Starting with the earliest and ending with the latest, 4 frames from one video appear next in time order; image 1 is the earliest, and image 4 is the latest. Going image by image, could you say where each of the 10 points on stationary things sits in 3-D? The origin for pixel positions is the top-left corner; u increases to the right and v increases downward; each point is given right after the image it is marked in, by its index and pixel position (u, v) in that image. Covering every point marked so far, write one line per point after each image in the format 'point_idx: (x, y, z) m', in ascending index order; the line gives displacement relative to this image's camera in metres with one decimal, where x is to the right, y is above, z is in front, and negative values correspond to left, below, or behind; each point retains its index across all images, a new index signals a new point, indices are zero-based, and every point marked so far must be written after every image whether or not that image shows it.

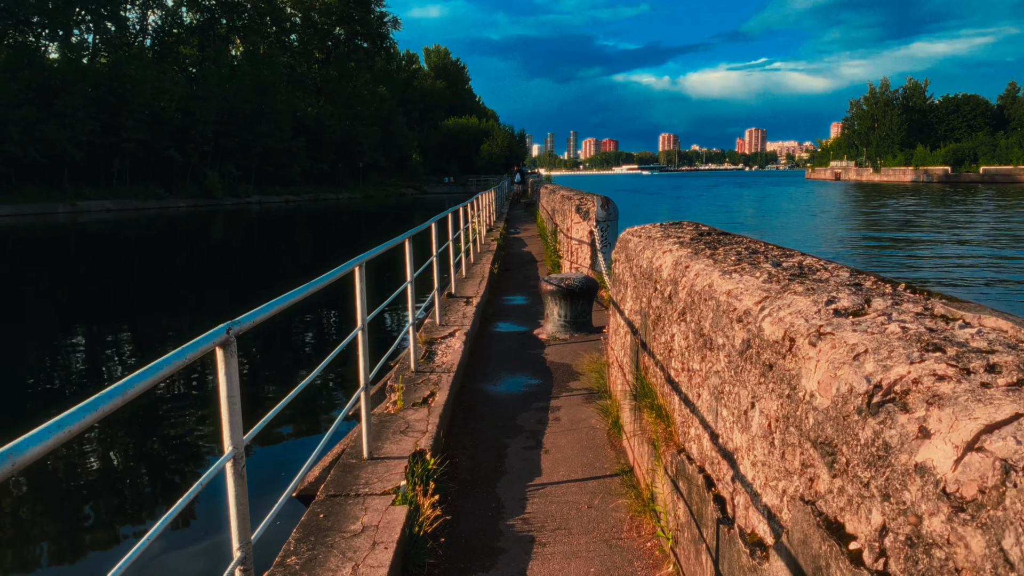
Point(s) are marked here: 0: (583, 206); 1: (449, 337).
0: (+0.9, +1.1, +9.4) m
1: (-0.6, -0.5, +6.3) m
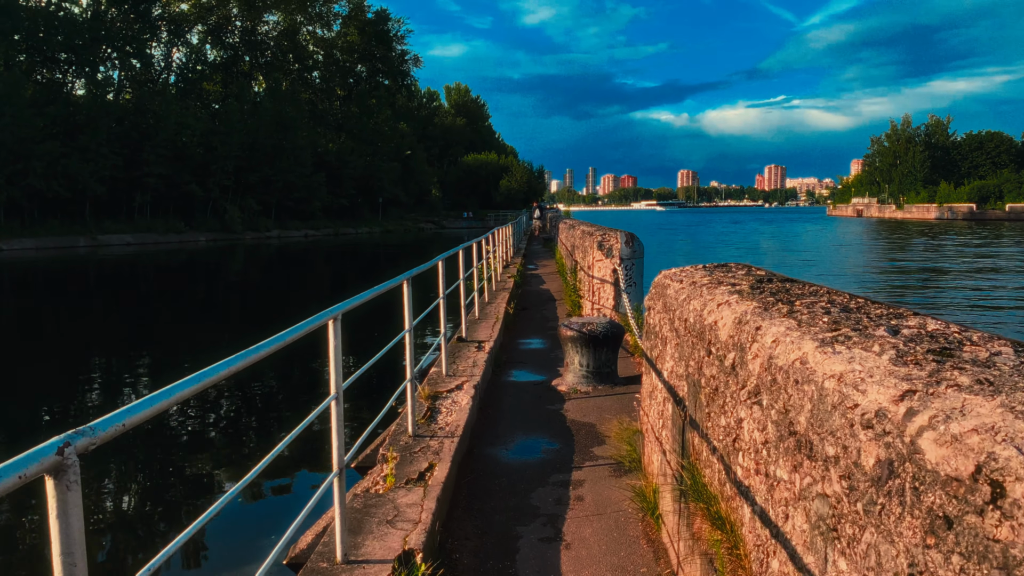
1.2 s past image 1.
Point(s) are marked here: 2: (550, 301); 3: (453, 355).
0: (+1.2, +0.6, +8.7) m
1: (-0.5, -0.8, +5.5) m
2: (+0.7, -0.2, +12.1) m
3: (-0.6, -0.7, +6.8) m
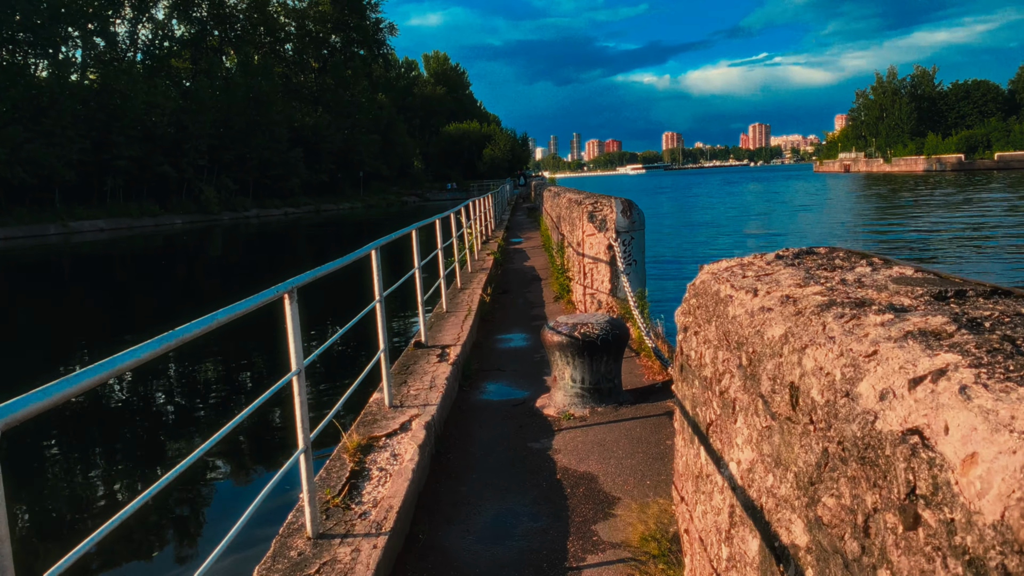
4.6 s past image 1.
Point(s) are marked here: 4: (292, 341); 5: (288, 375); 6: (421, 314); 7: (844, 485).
0: (+0.9, +0.8, +7.1) m
1: (-0.6, -0.8, +3.9) m
2: (+0.3, +0.1, +10.5) m
3: (-0.8, -0.6, +5.2) m
4: (-0.9, -0.2, +2.8) m
5: (-0.9, -0.3, +2.8) m
6: (-0.8, -0.3, +6.3) m
7: (+0.6, -0.3, +1.2) m
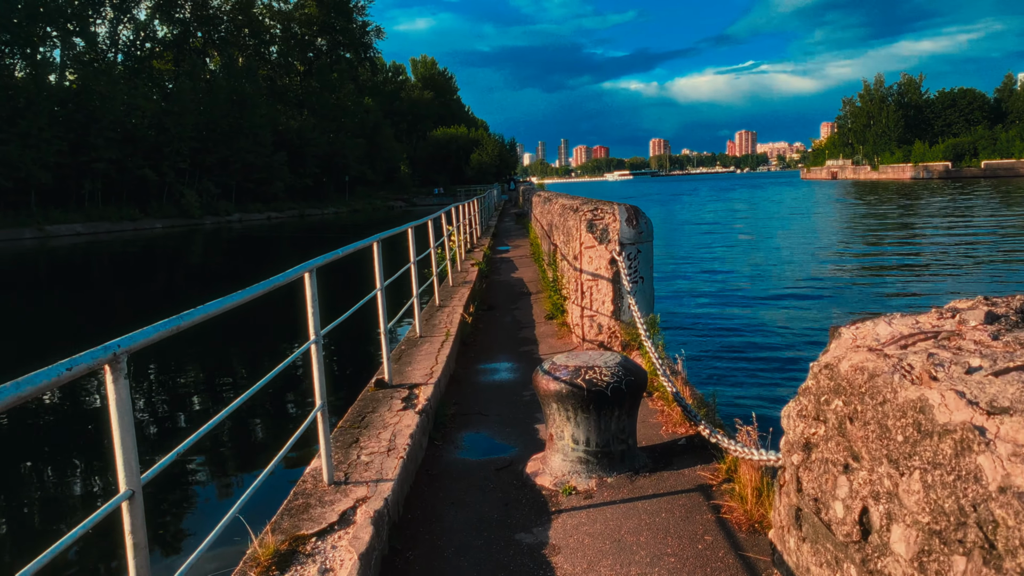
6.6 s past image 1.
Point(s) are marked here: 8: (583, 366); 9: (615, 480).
0: (+0.7, +0.6, +6.0) m
1: (-0.7, -1.0, +2.8) m
2: (+0.1, -0.1, +9.4) m
3: (-0.9, -0.8, +4.1) m
4: (-0.9, -0.4, +1.7) m
5: (-0.9, -0.5, +1.7) m
6: (-0.9, -0.4, +5.1) m
7: (+0.6, -0.5, +0.1) m
8: (+0.4, -0.4, +3.7) m
9: (+0.5, -1.0, +3.6) m
